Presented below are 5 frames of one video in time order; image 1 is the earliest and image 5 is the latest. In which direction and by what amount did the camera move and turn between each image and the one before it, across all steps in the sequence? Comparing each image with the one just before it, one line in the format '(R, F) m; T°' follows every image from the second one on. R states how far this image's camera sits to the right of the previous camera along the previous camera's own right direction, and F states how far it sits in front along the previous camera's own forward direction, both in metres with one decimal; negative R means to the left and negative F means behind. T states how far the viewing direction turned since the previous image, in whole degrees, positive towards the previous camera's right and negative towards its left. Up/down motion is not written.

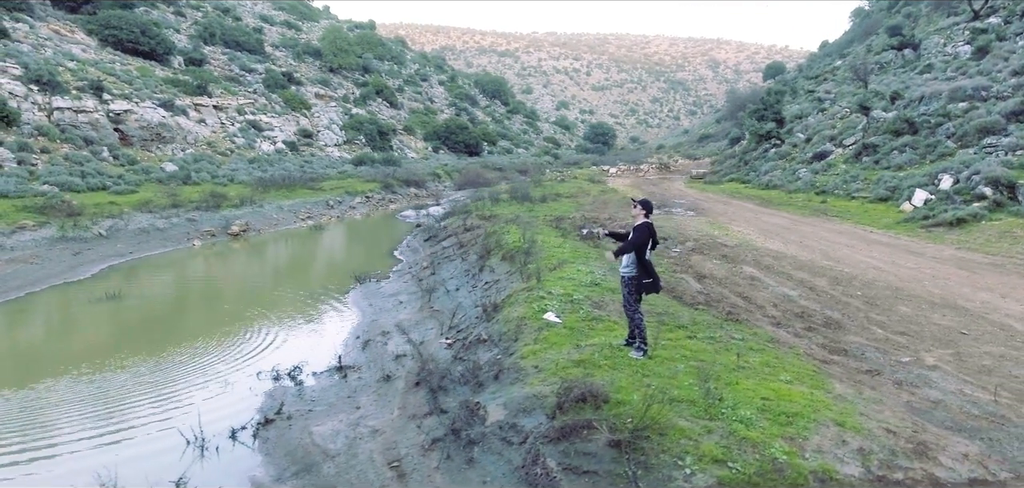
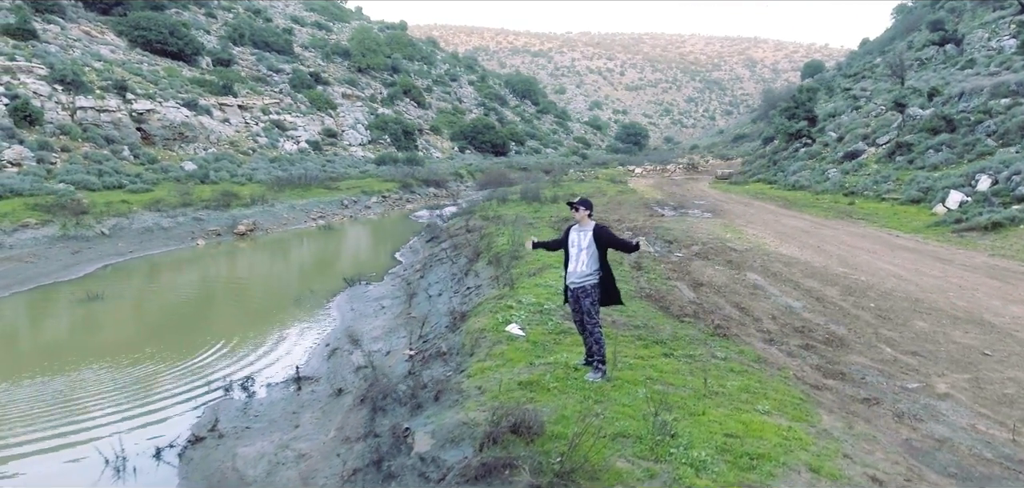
(+0.7, +0.7) m; -3°
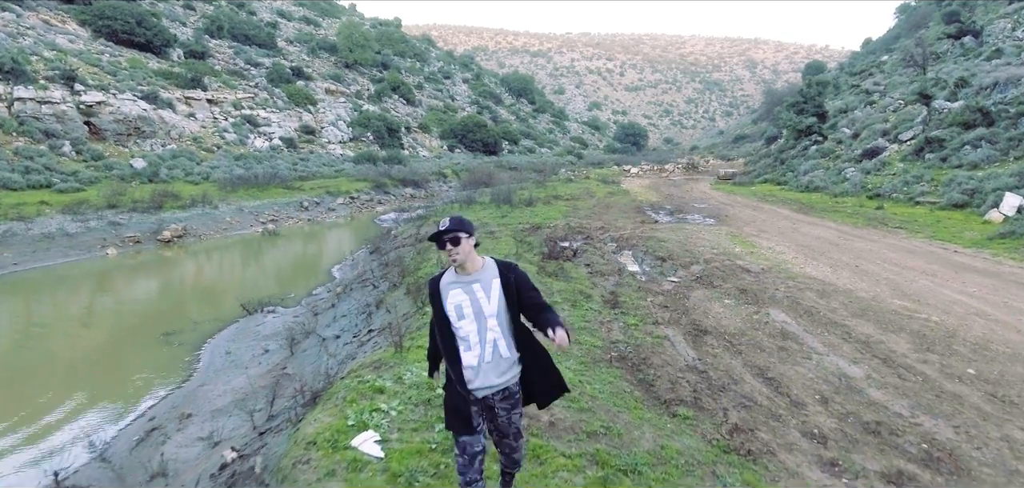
(+0.8, +2.9) m; 0°
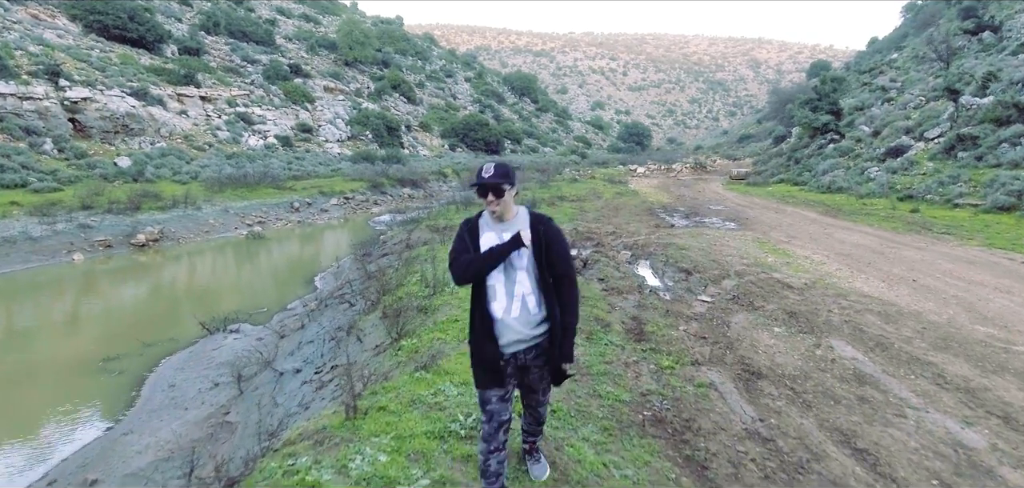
(0.0, +1.3) m; 0°
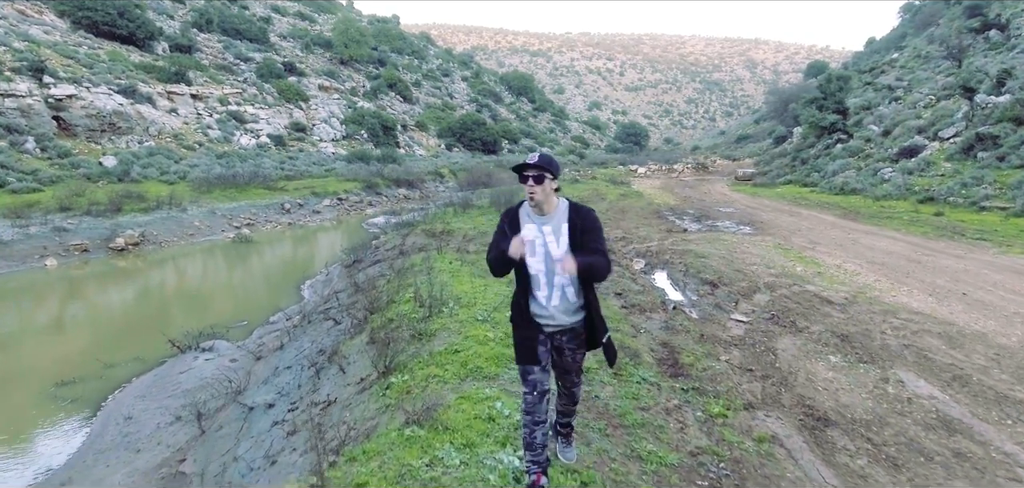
(-0.1, +0.8) m; 0°
